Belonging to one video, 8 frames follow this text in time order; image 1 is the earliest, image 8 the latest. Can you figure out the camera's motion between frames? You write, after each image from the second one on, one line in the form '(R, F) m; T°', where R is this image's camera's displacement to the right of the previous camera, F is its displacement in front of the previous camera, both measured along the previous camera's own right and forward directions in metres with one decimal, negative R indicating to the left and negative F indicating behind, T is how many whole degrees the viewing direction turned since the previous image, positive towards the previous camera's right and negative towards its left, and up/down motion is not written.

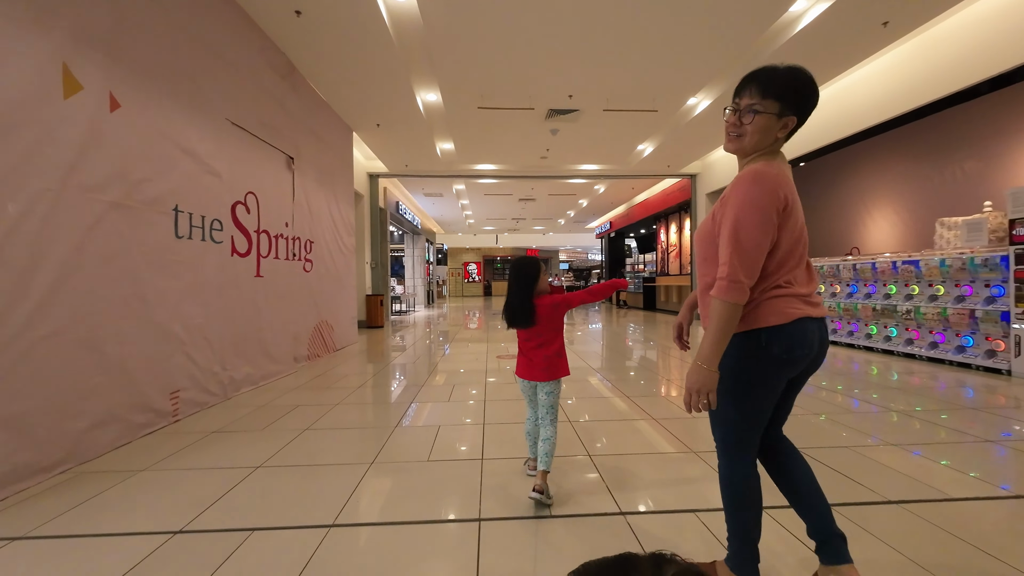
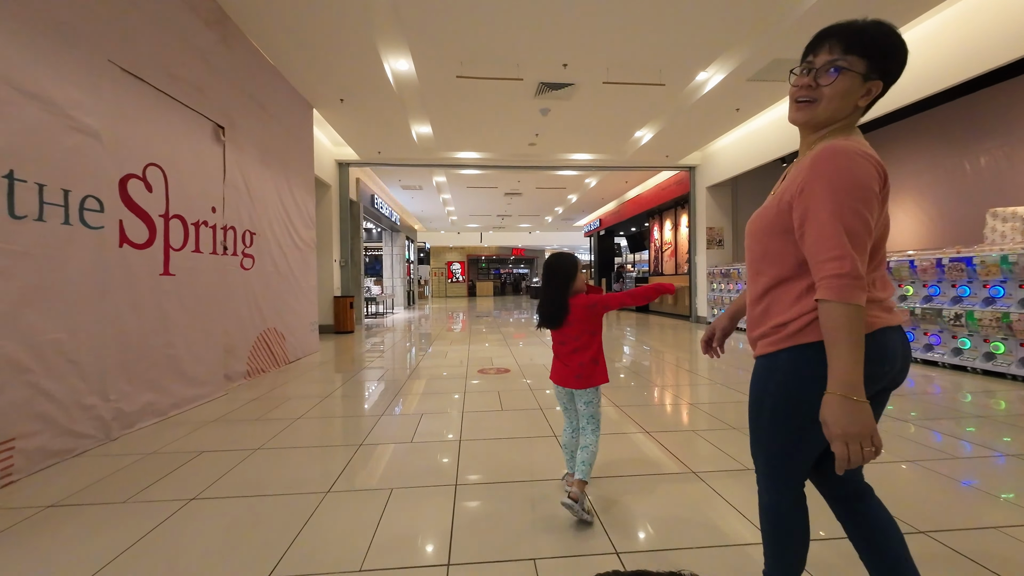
(0.0, +0.8) m; +2°
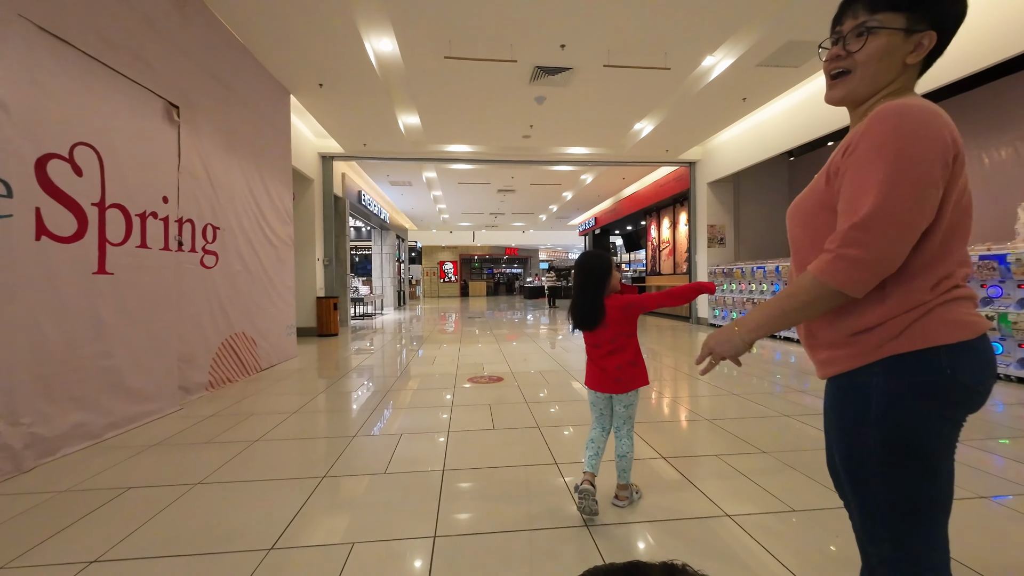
(0.0, +0.4) m; +1°
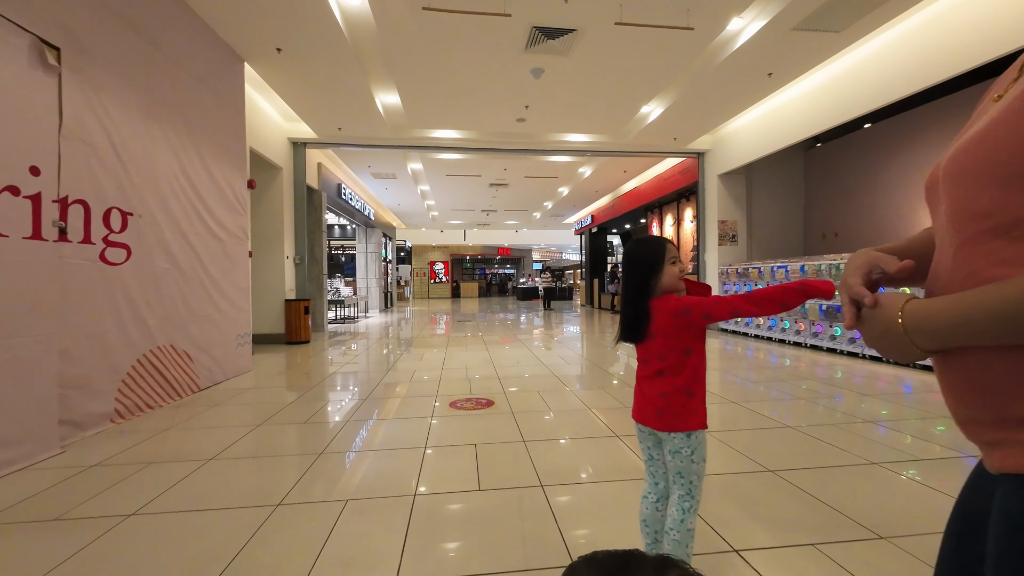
(0.0, +0.8) m; +1°
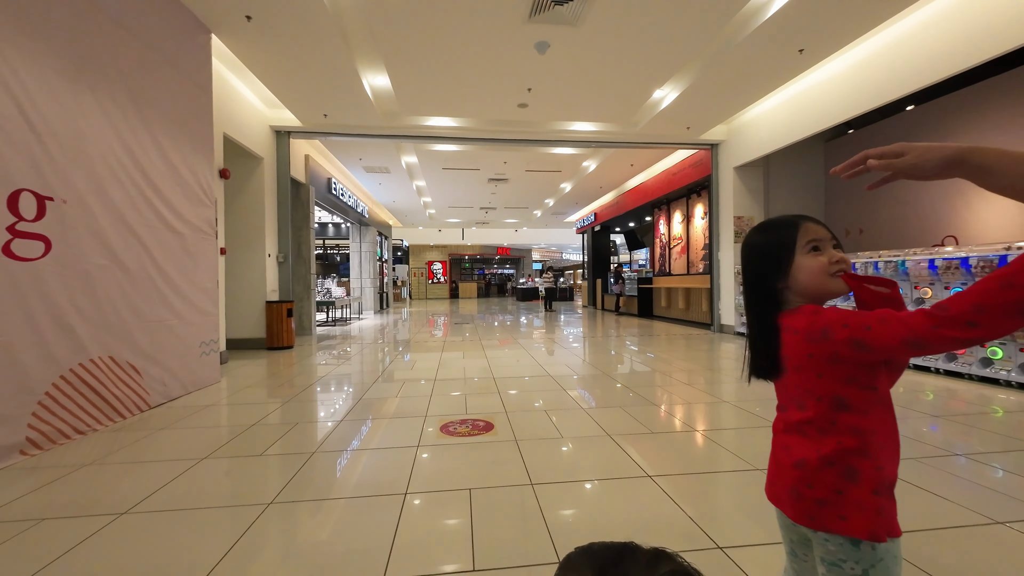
(0.0, +0.5) m; 0°
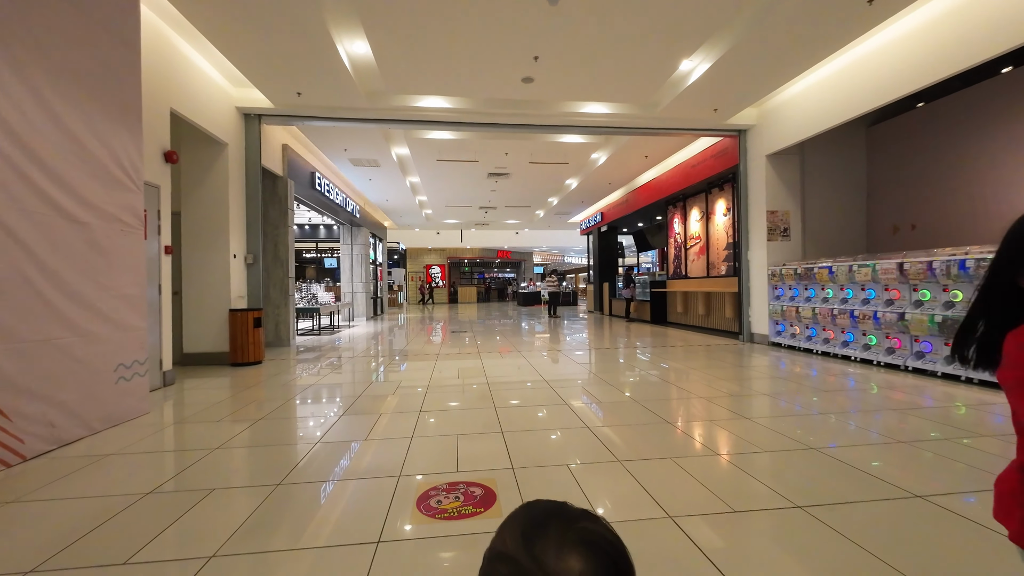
(0.0, +0.8) m; 0°
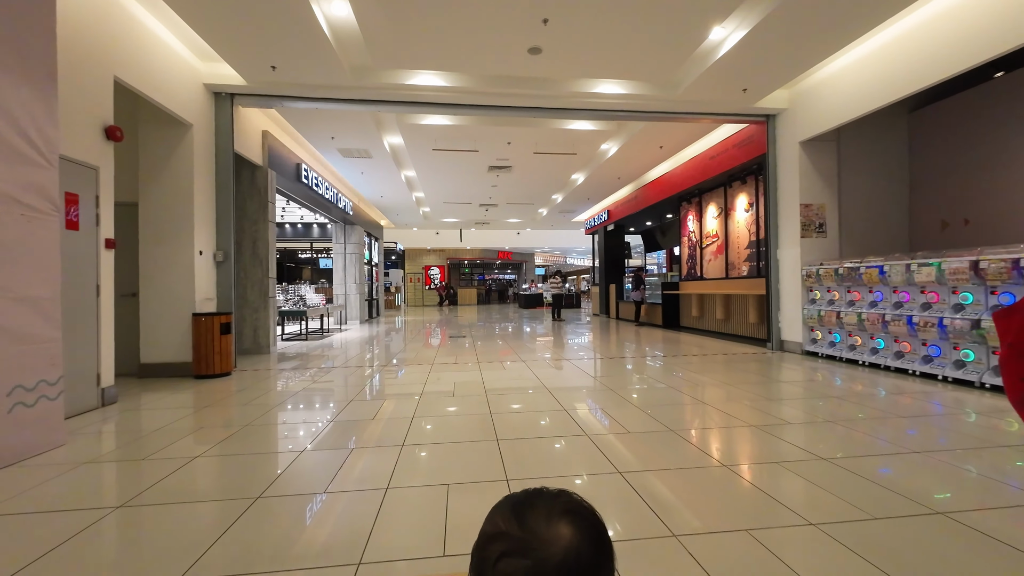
(0.0, +0.6) m; 0°
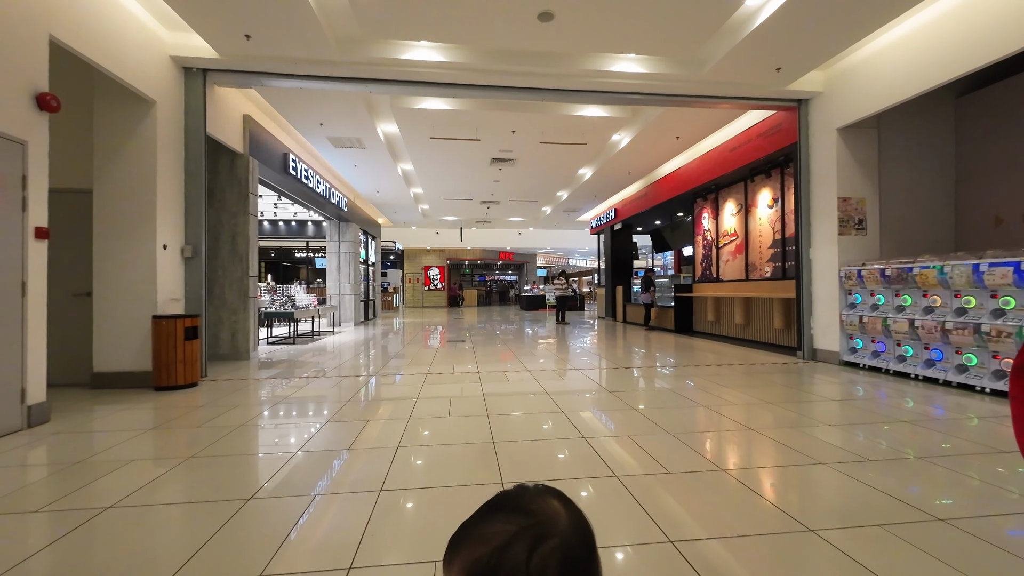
(0.0, +0.6) m; 0°
